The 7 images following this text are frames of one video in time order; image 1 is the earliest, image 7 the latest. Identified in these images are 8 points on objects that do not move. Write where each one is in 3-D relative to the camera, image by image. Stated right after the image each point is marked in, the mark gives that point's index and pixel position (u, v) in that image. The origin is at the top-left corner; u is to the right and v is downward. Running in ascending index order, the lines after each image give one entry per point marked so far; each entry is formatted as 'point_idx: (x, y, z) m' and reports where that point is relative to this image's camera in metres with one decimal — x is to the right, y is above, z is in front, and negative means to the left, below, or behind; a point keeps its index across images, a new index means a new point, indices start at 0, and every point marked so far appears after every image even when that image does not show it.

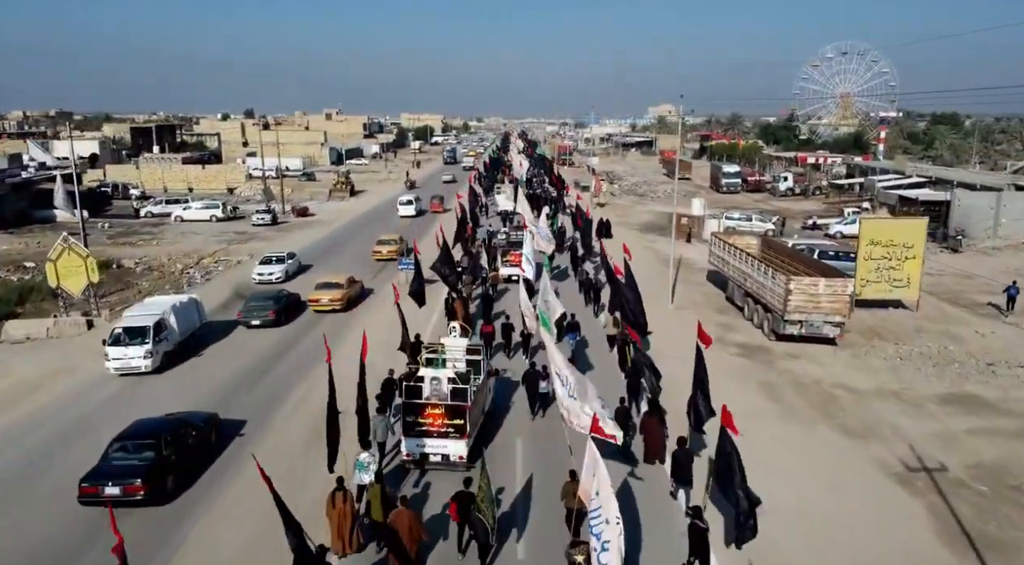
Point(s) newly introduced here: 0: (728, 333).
0: (+6.1, -1.4, +19.6) m
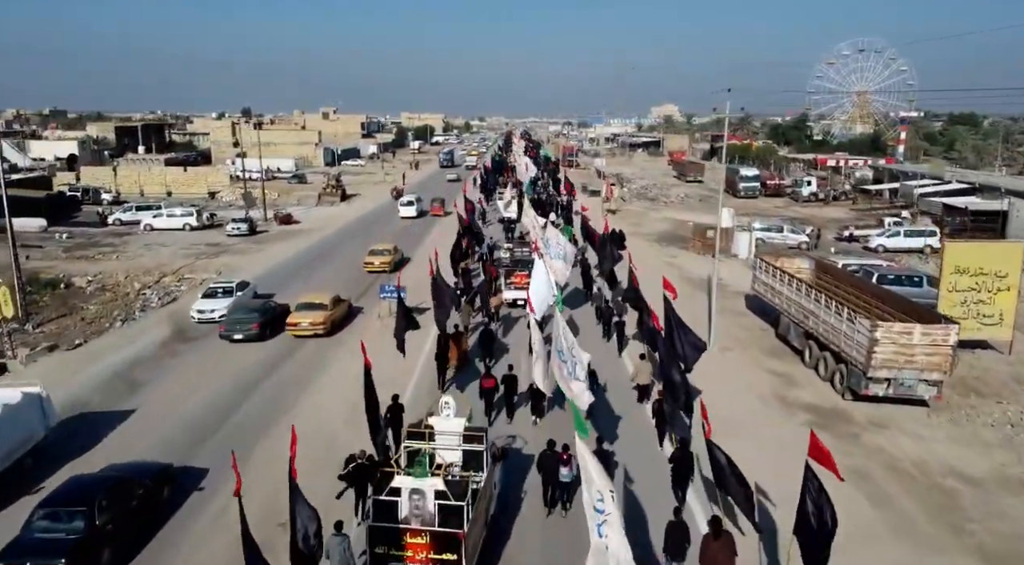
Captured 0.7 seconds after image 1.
0: (+6.2, -2.3, +15.6) m
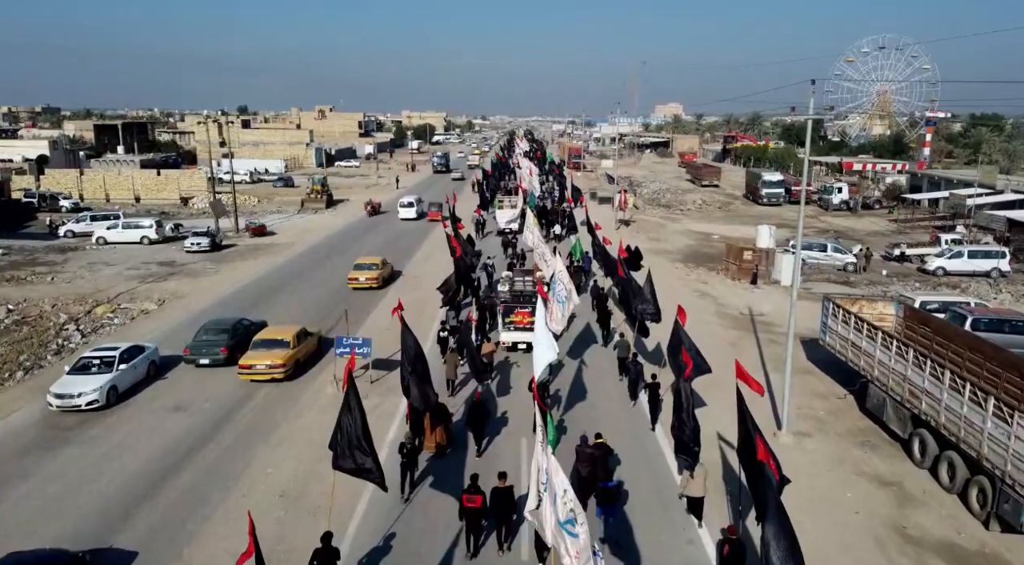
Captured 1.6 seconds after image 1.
0: (+6.2, -3.5, +11.0) m
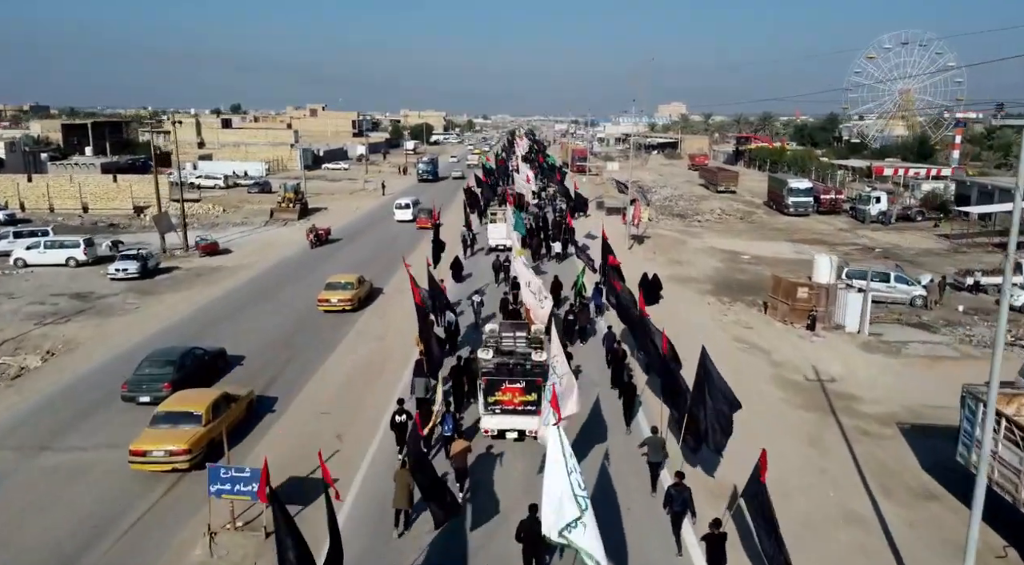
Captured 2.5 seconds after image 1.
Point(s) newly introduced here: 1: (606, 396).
0: (+5.8, -4.8, +5.6) m
1: (+2.1, -2.7, +15.9) m
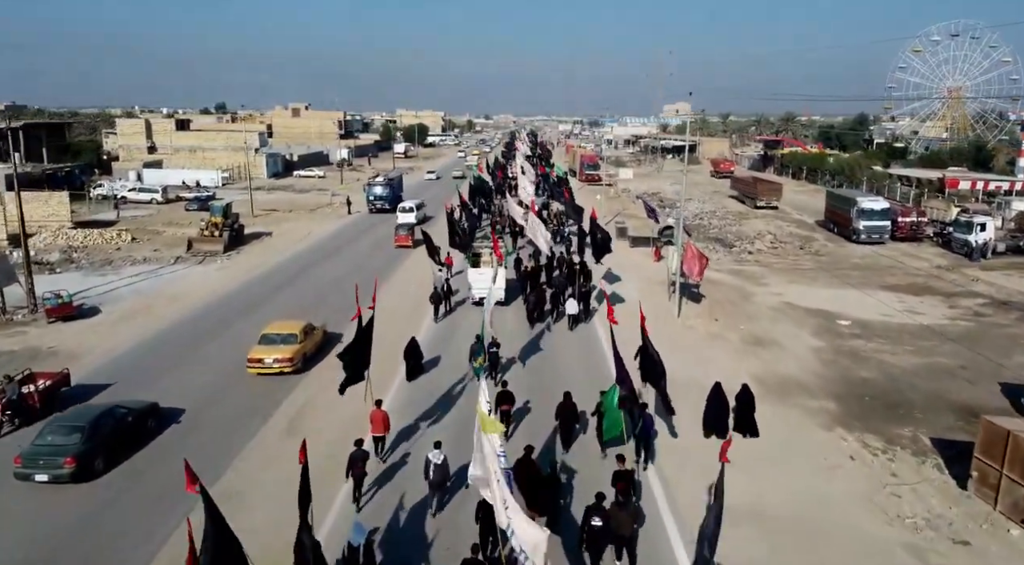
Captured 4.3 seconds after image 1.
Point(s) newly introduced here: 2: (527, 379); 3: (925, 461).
0: (+5.4, -7.3, -4.5) m
1: (+1.8, -5.1, +5.9) m
2: (+0.4, -2.3, +17.7) m
3: (+7.5, -3.2, +12.7) m
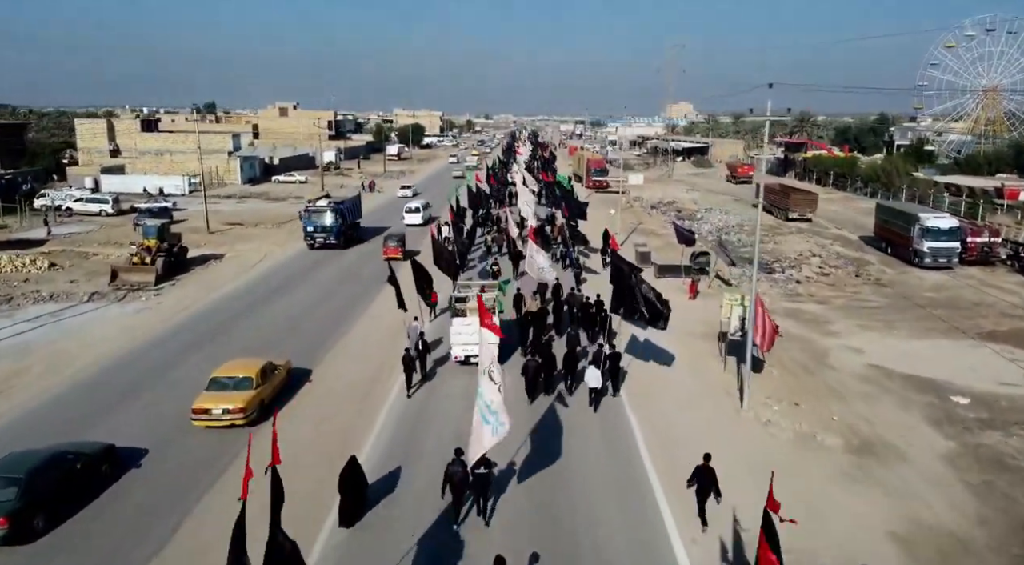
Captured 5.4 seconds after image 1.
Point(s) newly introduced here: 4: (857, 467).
0: (+5.3, -8.7, -10.3) m
1: (+1.7, -6.5, +0.1) m
2: (+0.3, -3.7, +11.9) m
3: (+7.4, -4.7, +6.8) m
4: (+6.0, -3.3, +12.0) m
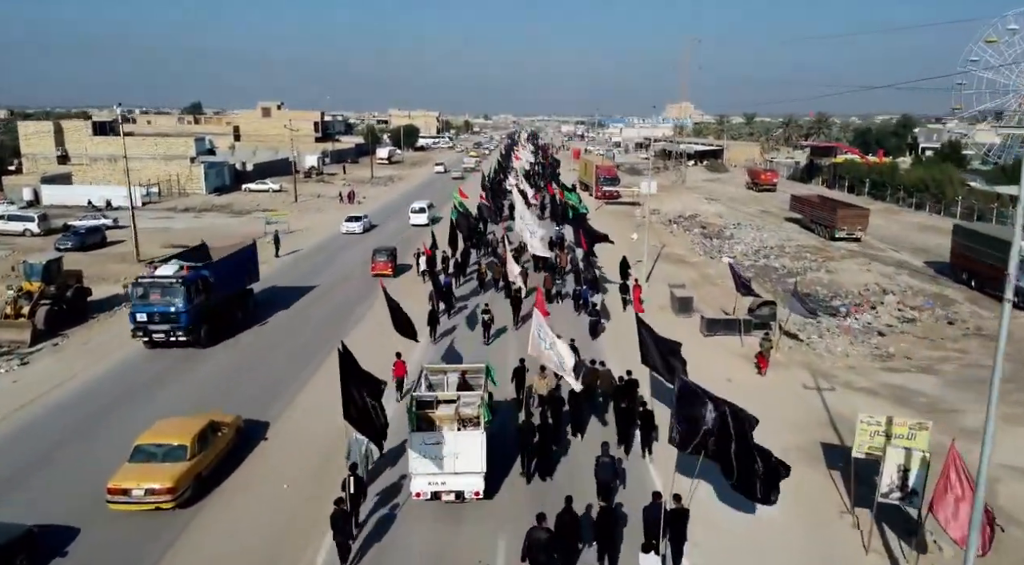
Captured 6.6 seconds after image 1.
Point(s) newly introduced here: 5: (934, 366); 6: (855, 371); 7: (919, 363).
0: (+5.3, -10.3, -16.7) m
1: (+1.6, -8.1, -6.3) m
2: (+0.2, -5.3, +5.5) m
3: (+7.4, -6.3, +0.4) m
4: (+5.9, -4.9, +5.6) m
5: (+11.3, -2.3, +18.6) m
6: (+8.7, -2.4, +17.5) m
7: (+11.0, -2.3, +18.8) m
